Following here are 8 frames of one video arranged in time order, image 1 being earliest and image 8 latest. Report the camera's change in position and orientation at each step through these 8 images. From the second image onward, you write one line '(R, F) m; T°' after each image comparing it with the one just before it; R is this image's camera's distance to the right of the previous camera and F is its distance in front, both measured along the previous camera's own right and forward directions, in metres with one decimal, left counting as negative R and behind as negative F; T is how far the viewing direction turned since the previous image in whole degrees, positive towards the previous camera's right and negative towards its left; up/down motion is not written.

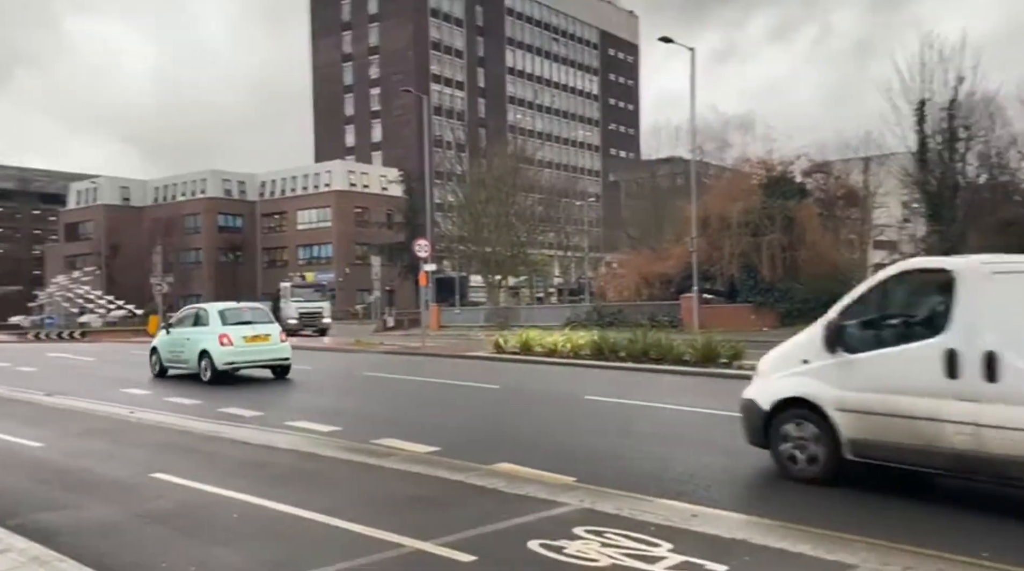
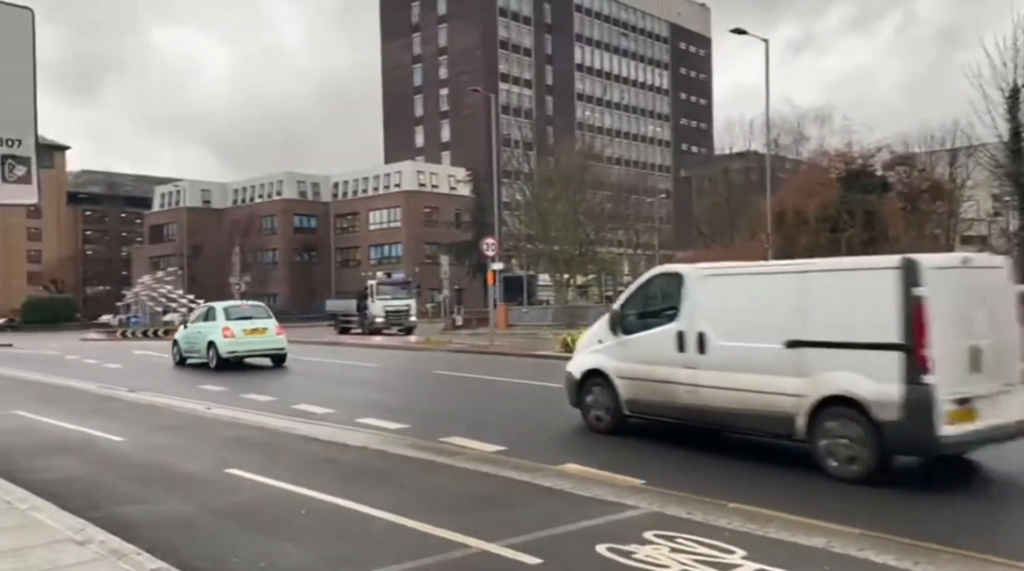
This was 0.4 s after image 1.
(0.0, +0.1) m; -5°
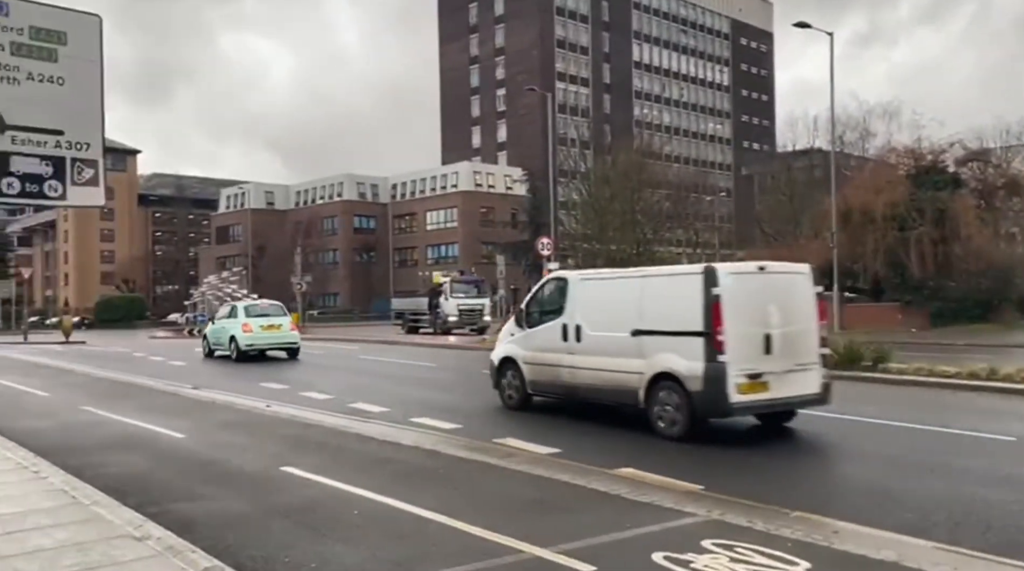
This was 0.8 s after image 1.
(0.0, +0.1) m; -4°
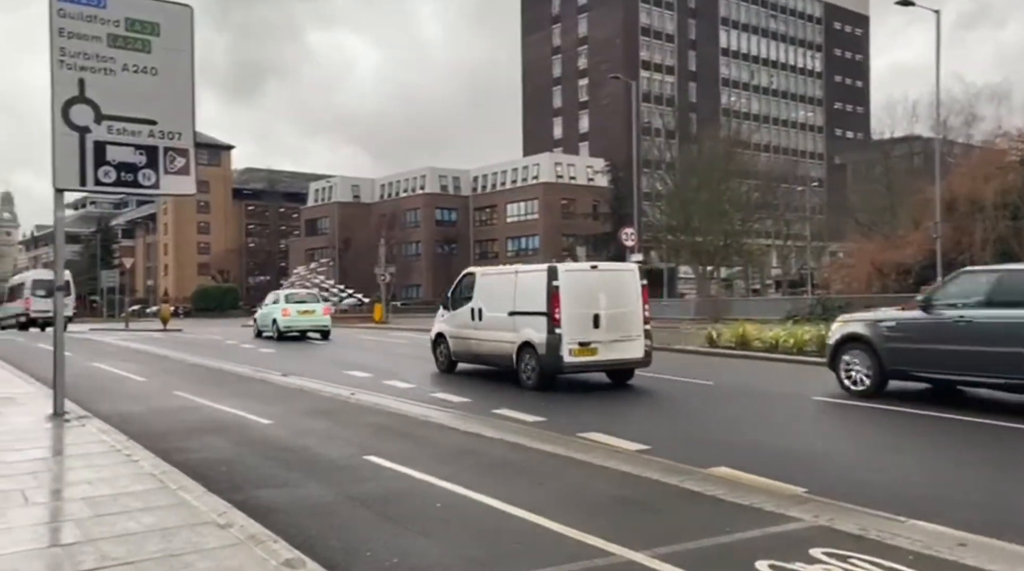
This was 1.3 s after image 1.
(-0.1, +0.3) m; -5°
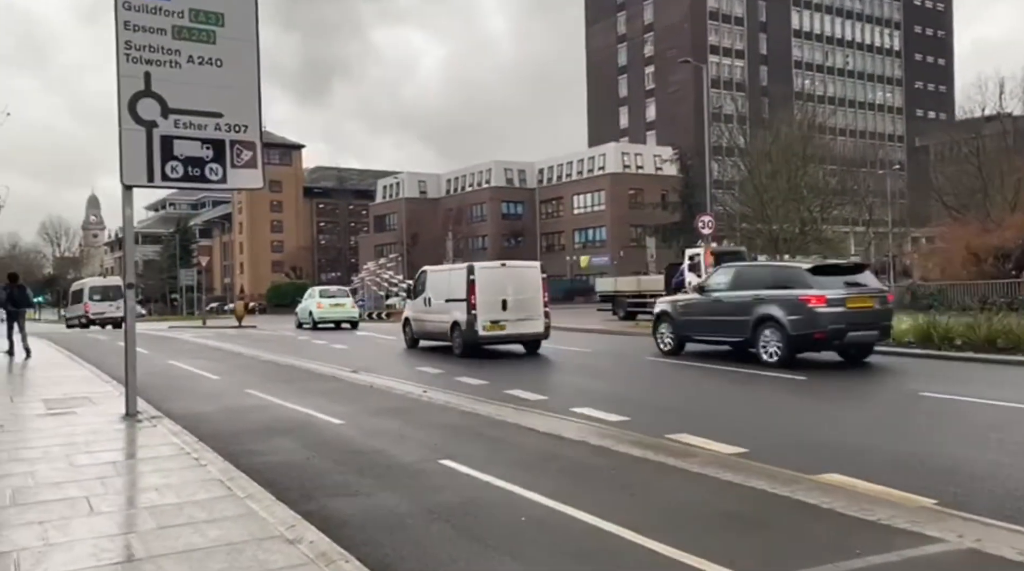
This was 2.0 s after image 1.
(-0.1, +0.6) m; -4°
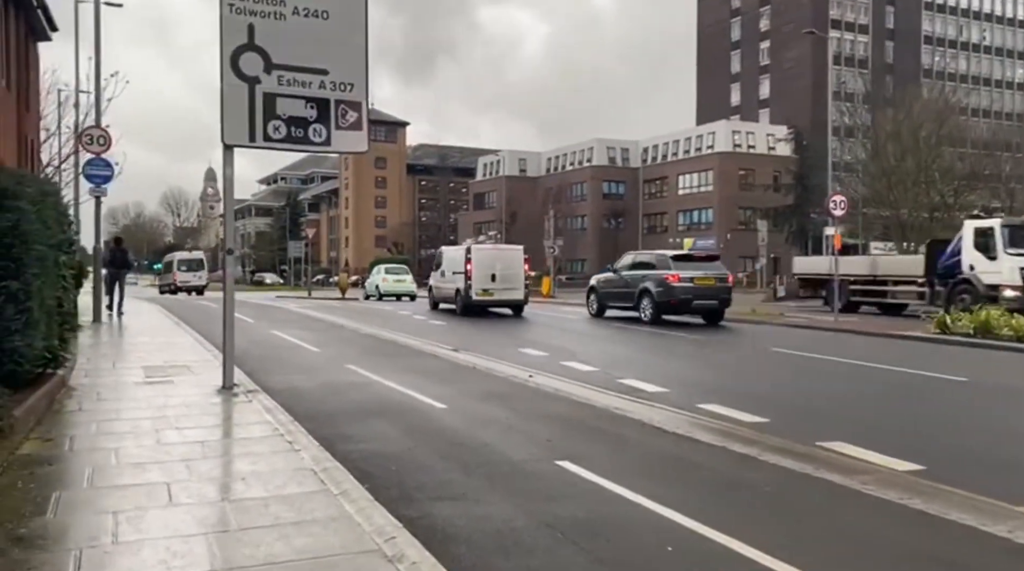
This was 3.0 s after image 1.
(-0.3, +1.1) m; -6°
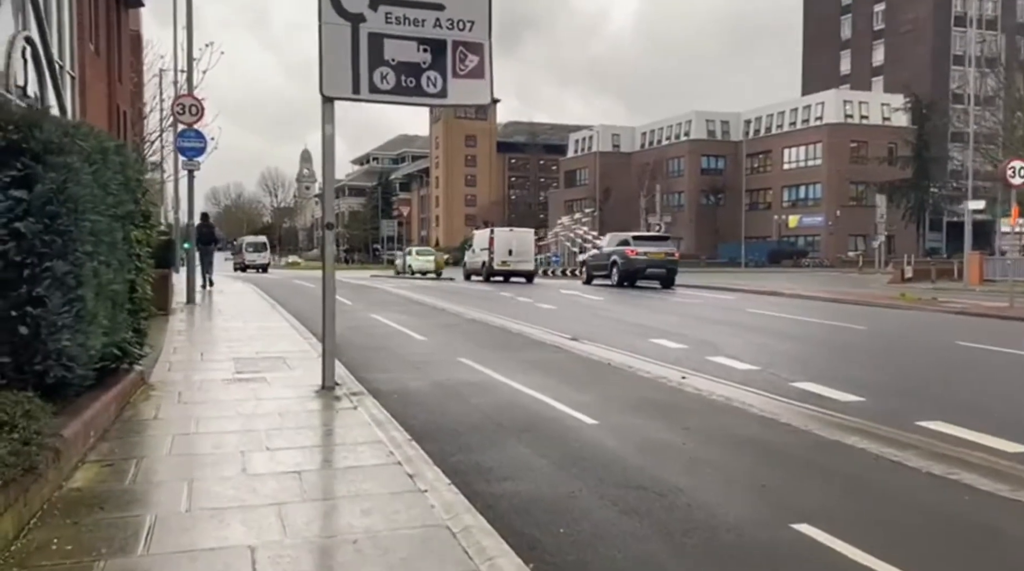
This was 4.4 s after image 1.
(-0.7, +2.0) m; -6°
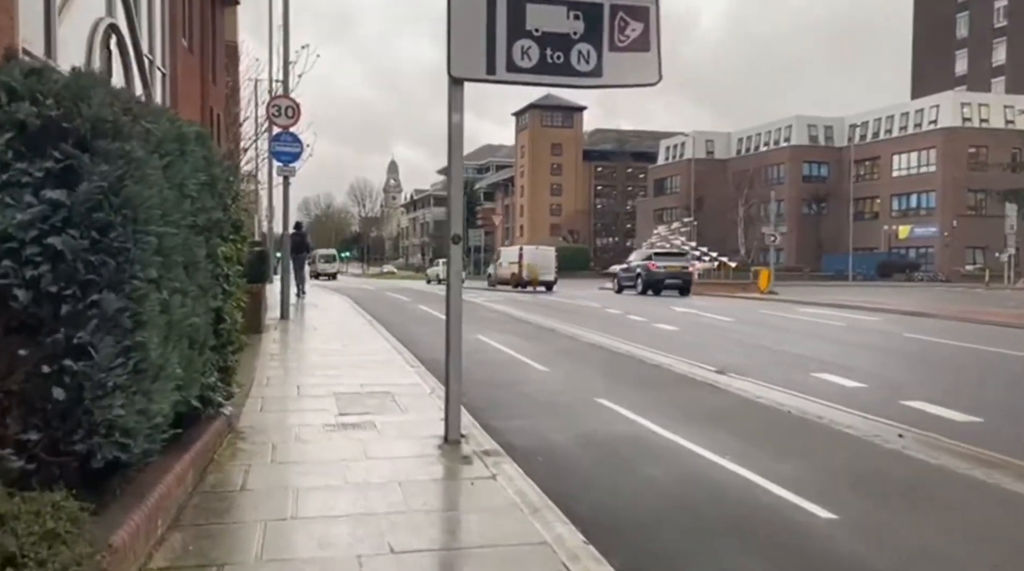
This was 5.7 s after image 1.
(-0.8, +1.9) m; -5°
